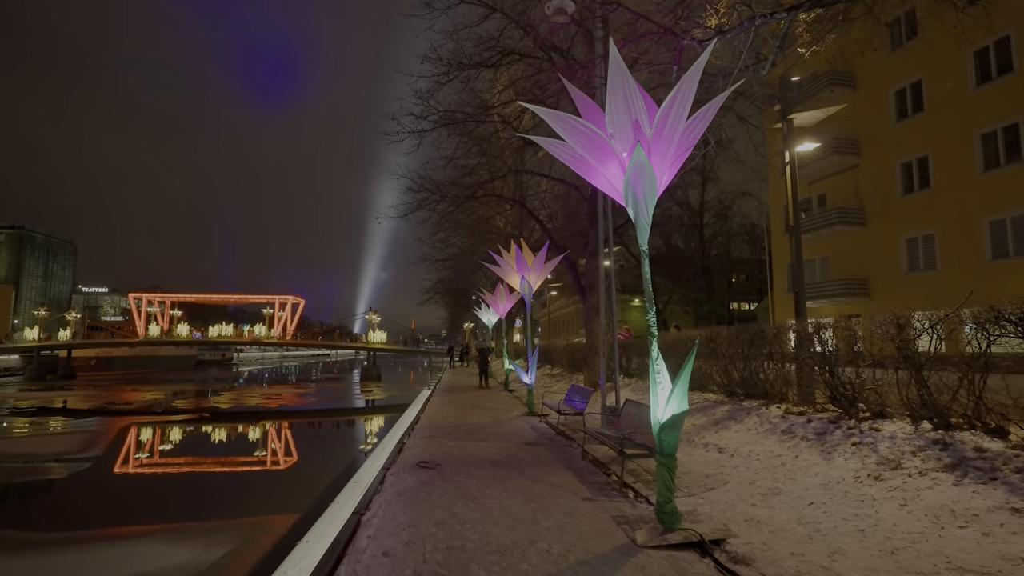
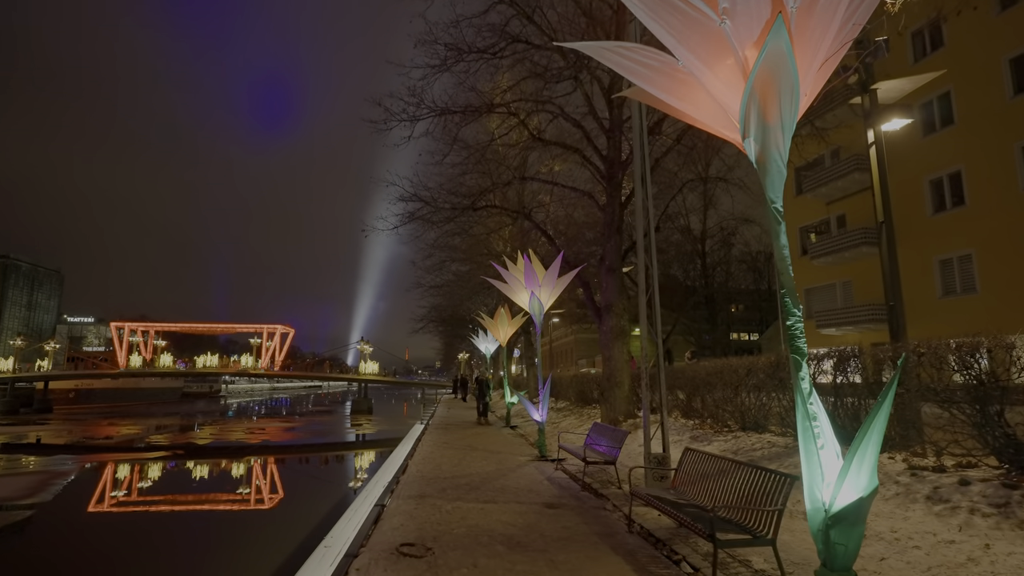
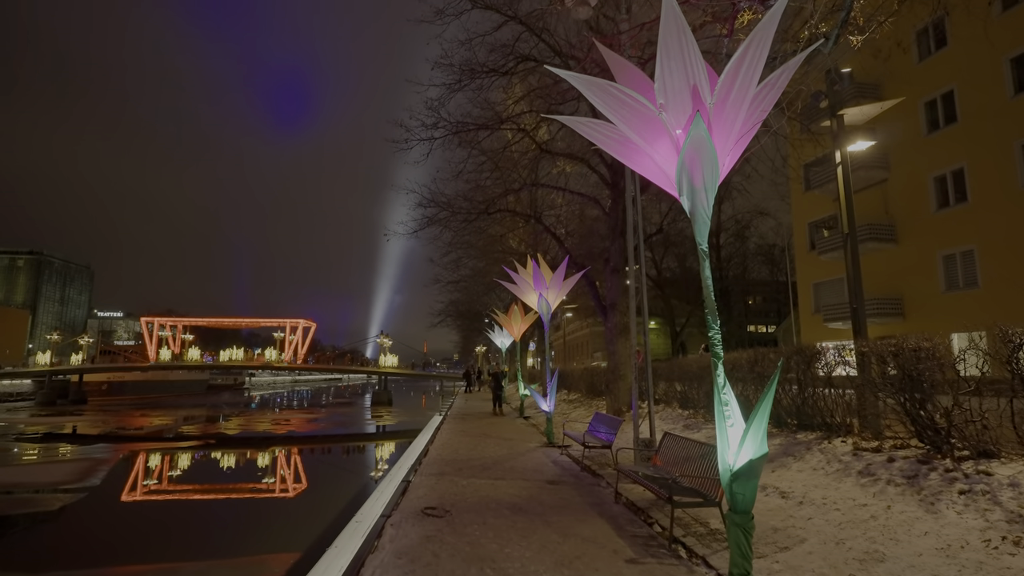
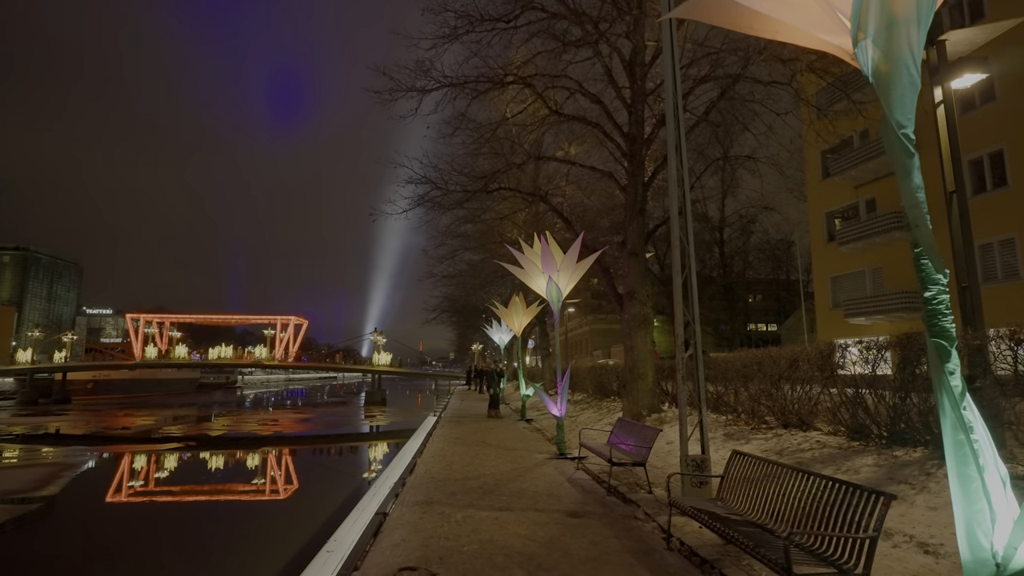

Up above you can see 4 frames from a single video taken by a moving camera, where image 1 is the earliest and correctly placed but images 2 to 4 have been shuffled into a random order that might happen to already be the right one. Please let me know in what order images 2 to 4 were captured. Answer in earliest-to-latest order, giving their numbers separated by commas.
3, 2, 4
